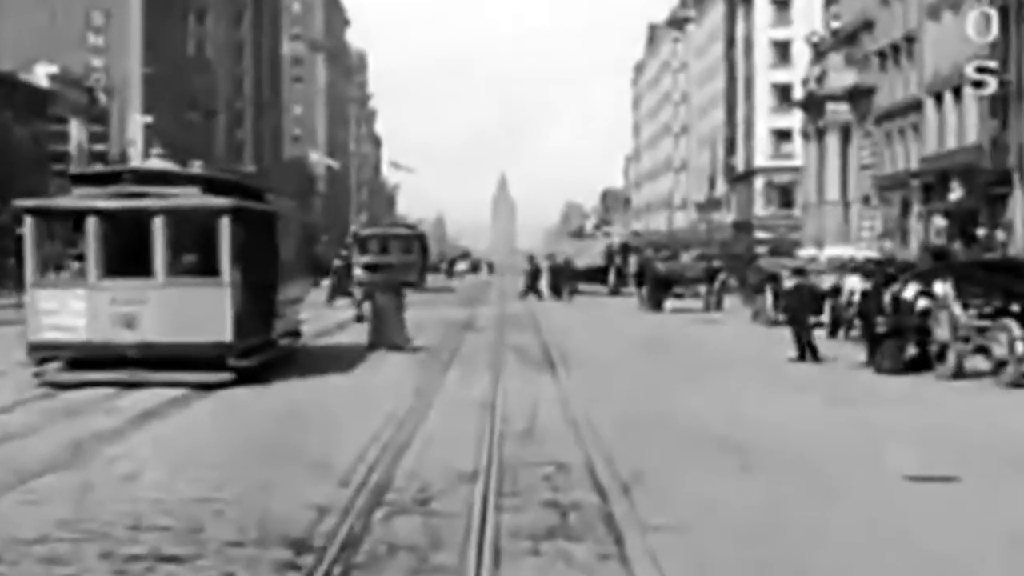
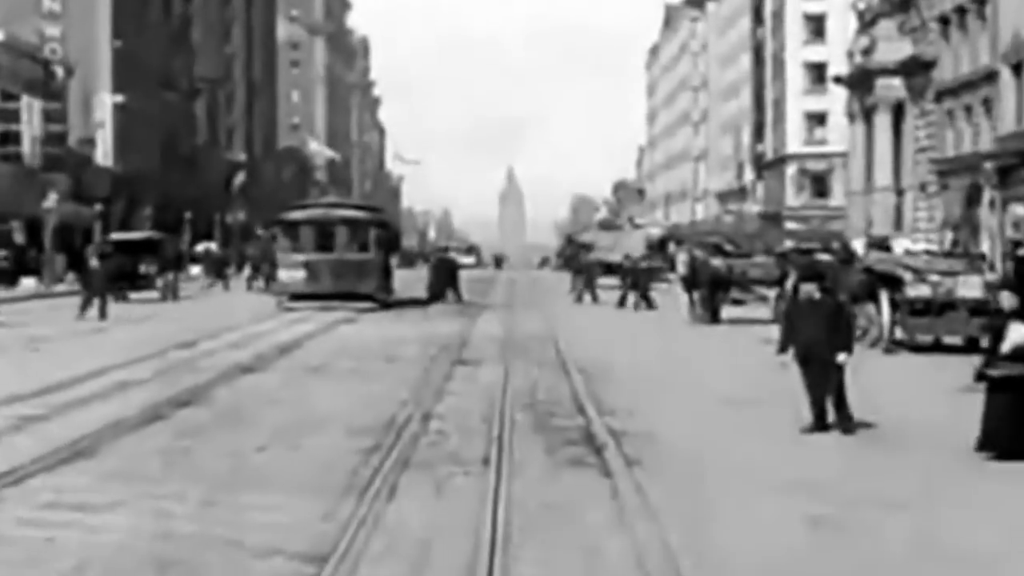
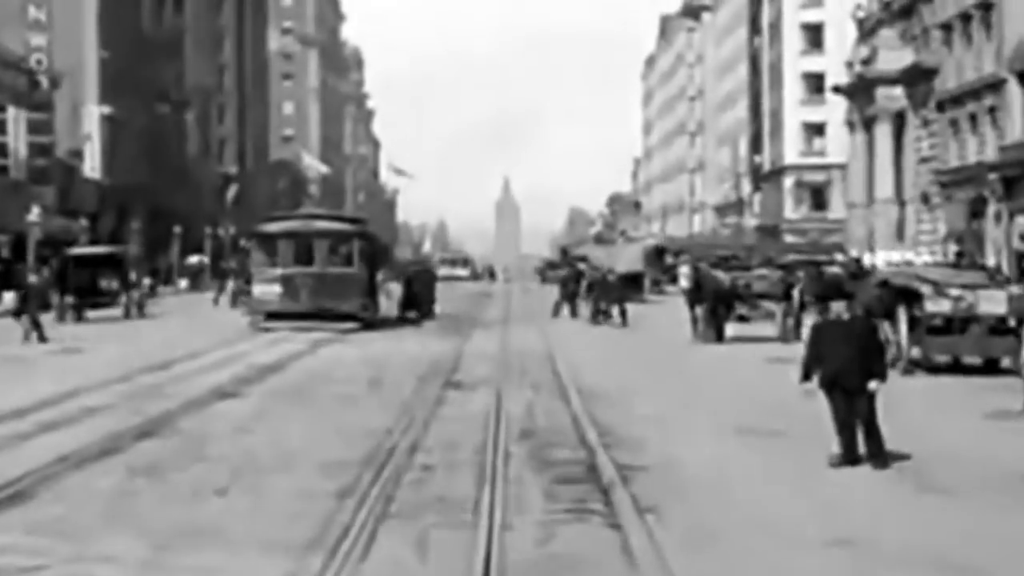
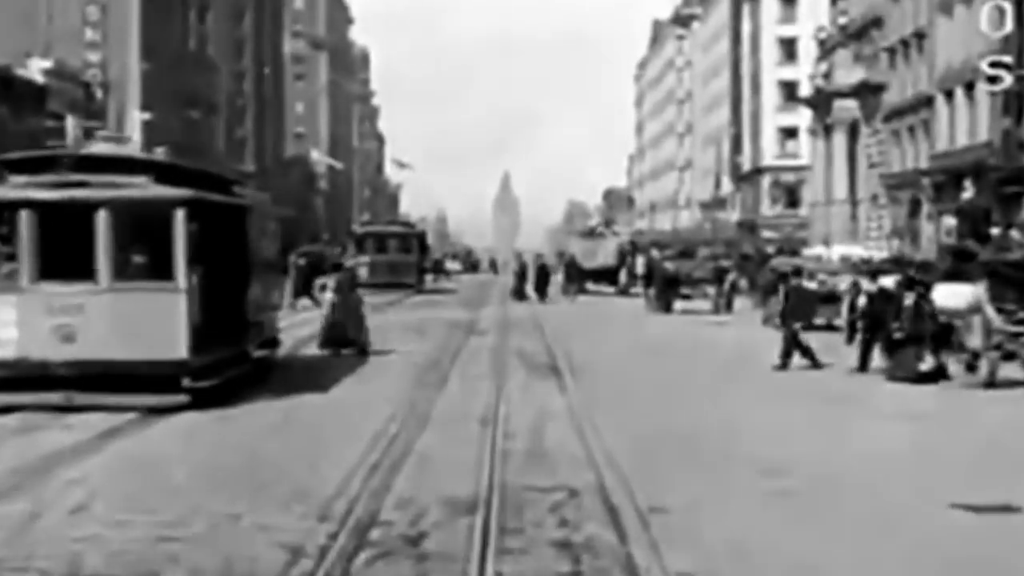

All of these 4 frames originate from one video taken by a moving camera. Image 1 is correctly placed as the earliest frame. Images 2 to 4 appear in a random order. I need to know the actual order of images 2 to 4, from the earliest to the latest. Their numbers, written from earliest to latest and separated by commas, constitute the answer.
4, 2, 3
